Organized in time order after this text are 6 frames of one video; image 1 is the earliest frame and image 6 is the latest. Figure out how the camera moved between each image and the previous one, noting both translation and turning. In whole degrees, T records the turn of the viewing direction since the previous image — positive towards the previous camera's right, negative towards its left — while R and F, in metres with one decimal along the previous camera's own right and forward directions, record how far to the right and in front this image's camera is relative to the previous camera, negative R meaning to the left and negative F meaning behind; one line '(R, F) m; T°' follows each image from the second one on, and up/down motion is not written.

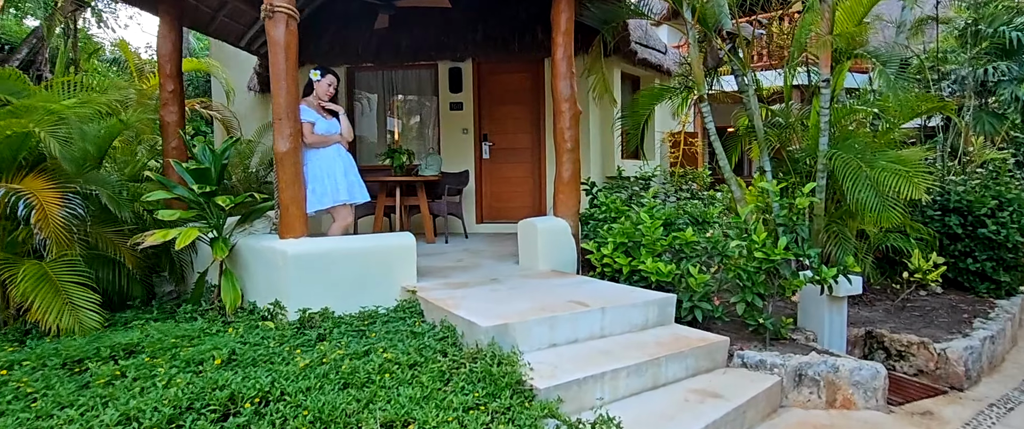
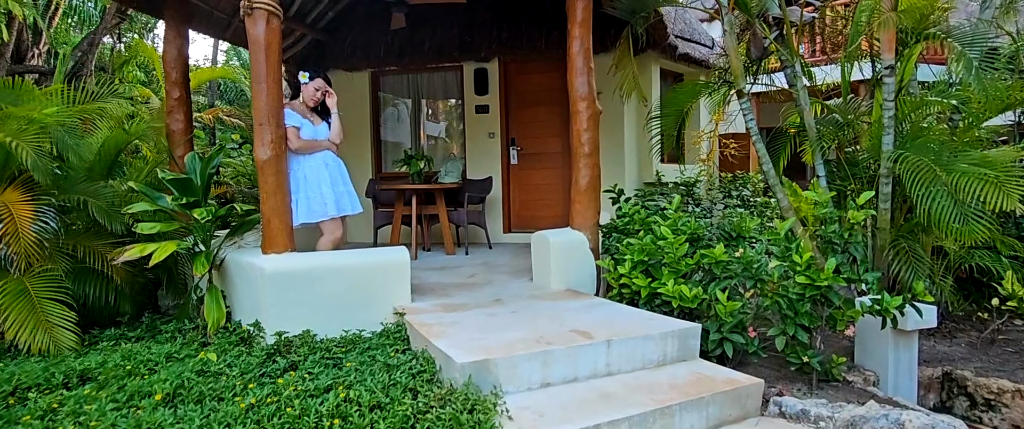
(+0.3, +0.5) m; -6°
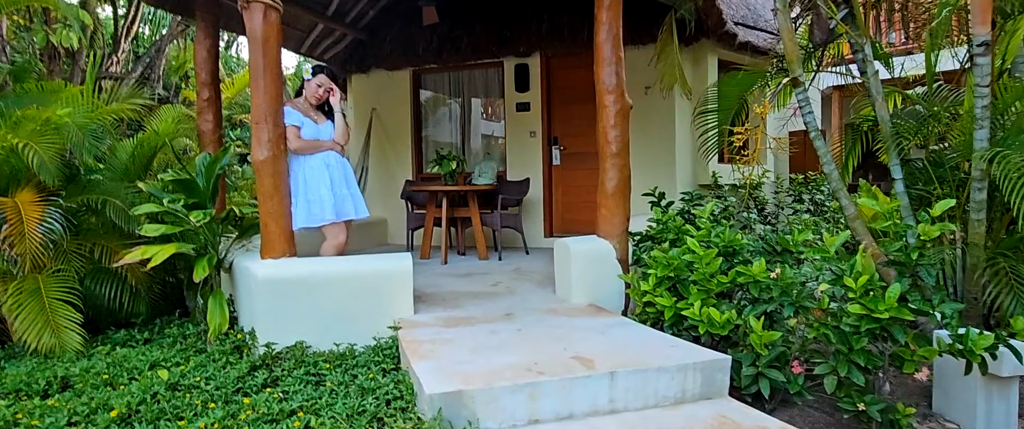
(+0.4, +0.4) m; -7°
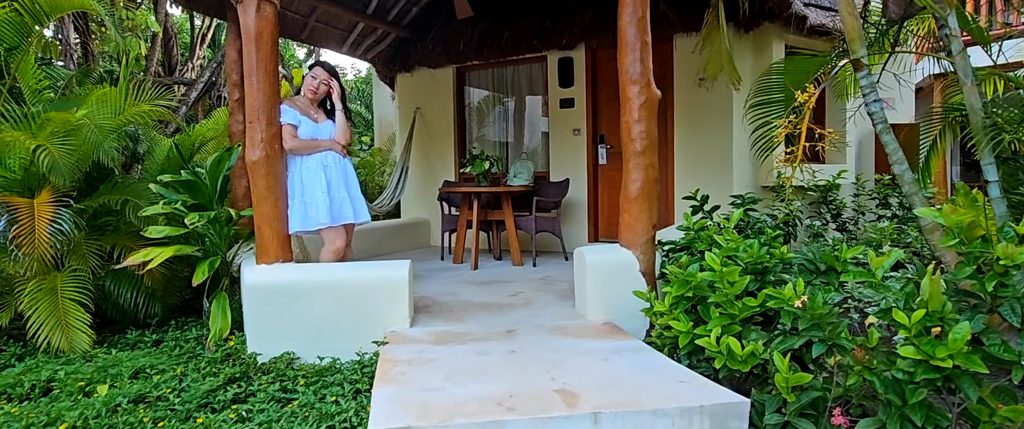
(+0.4, +0.4) m; -8°
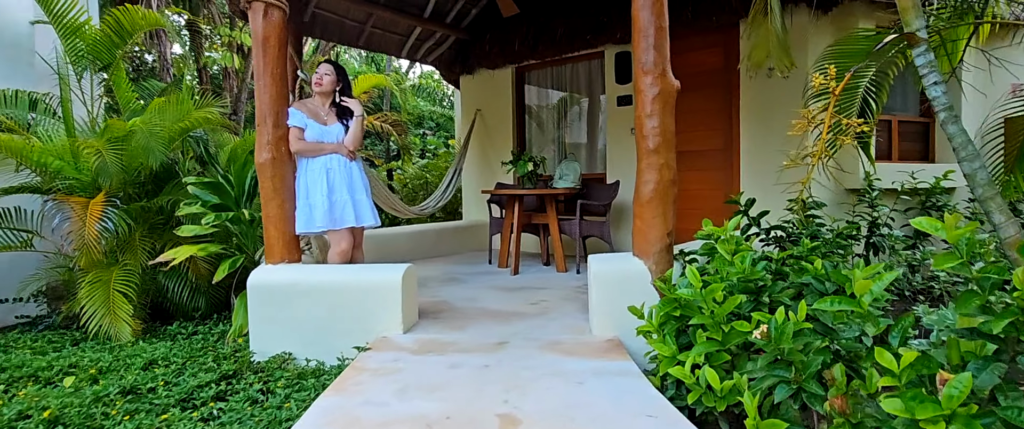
(+0.6, +0.3) m; -11°
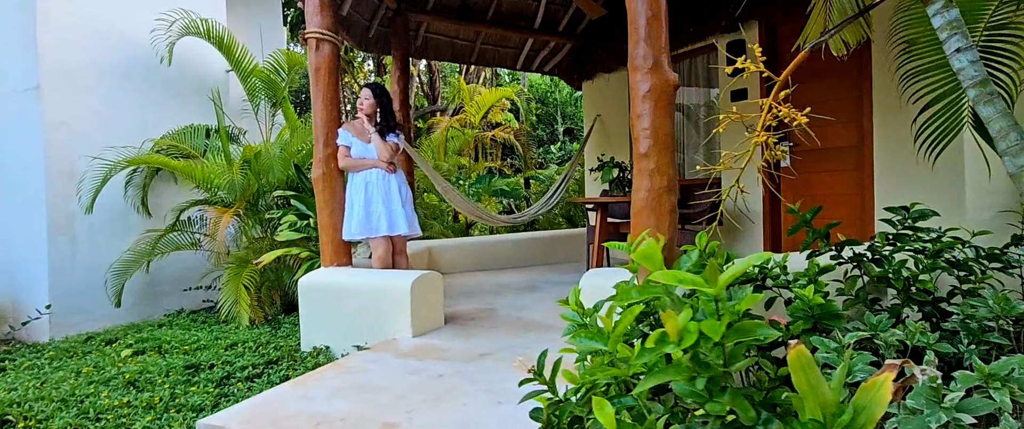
(+1.1, +0.3) m; -21°
